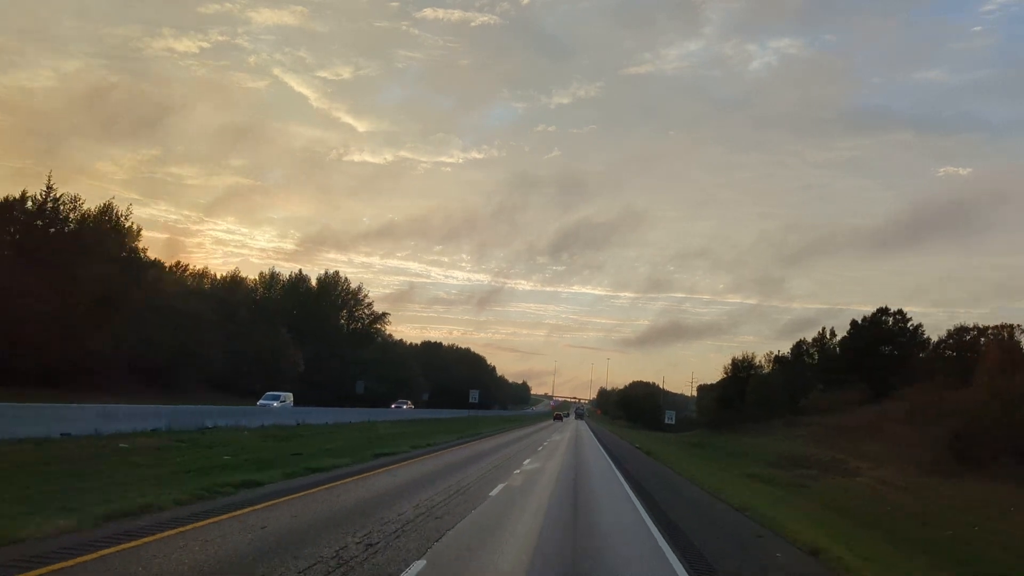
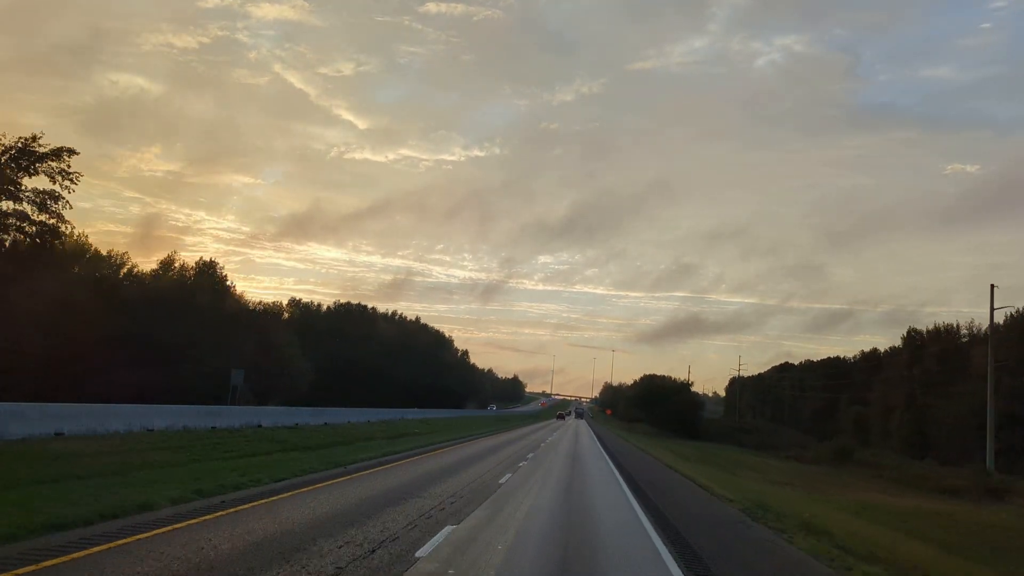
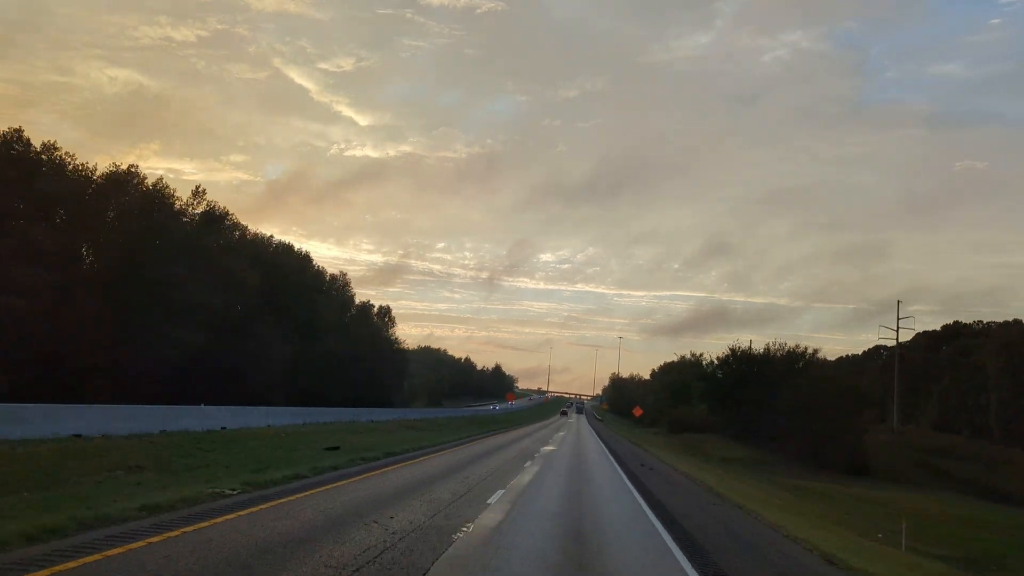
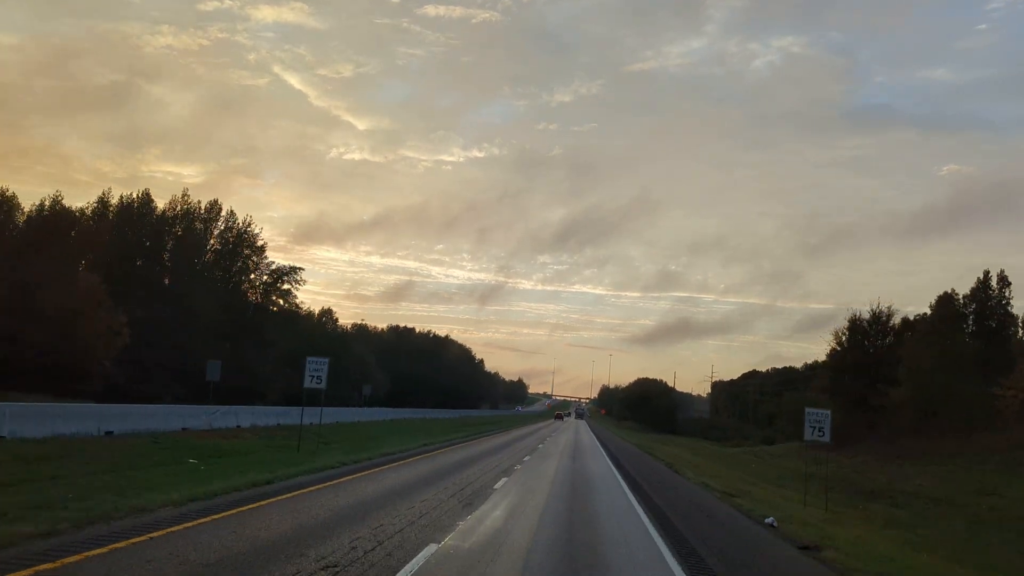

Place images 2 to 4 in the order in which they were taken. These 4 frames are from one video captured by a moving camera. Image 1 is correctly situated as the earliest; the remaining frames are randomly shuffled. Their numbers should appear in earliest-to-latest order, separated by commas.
4, 2, 3
